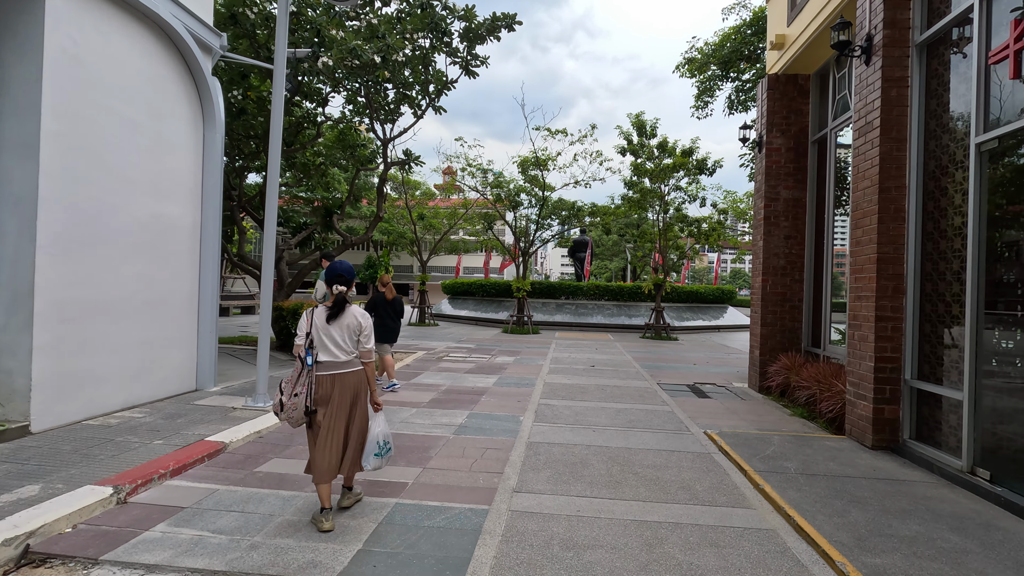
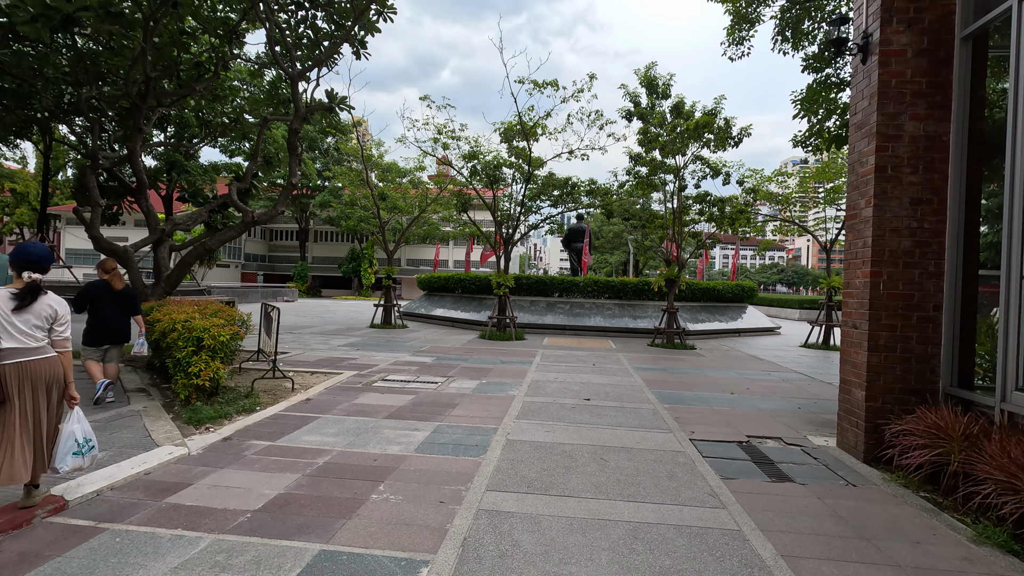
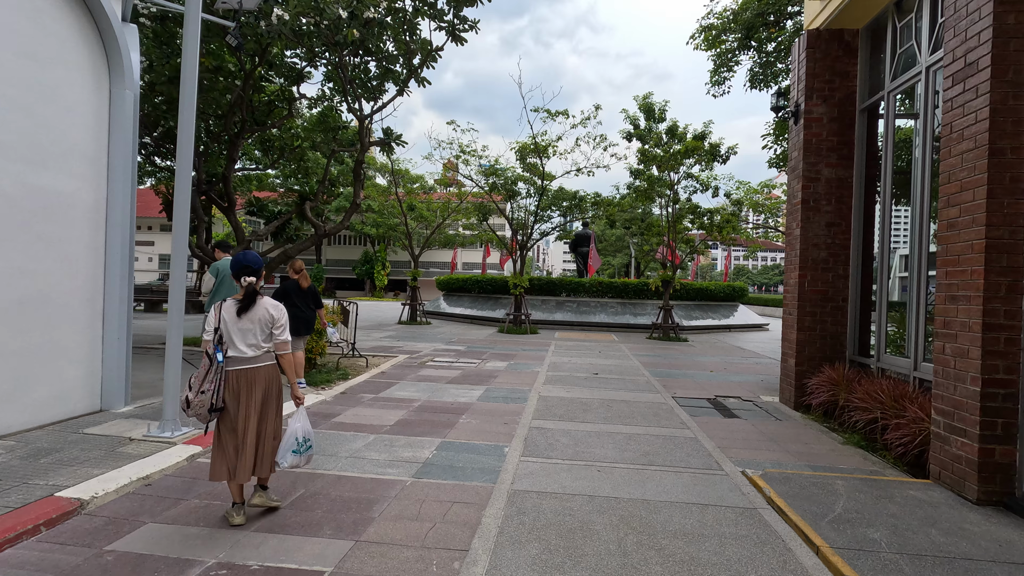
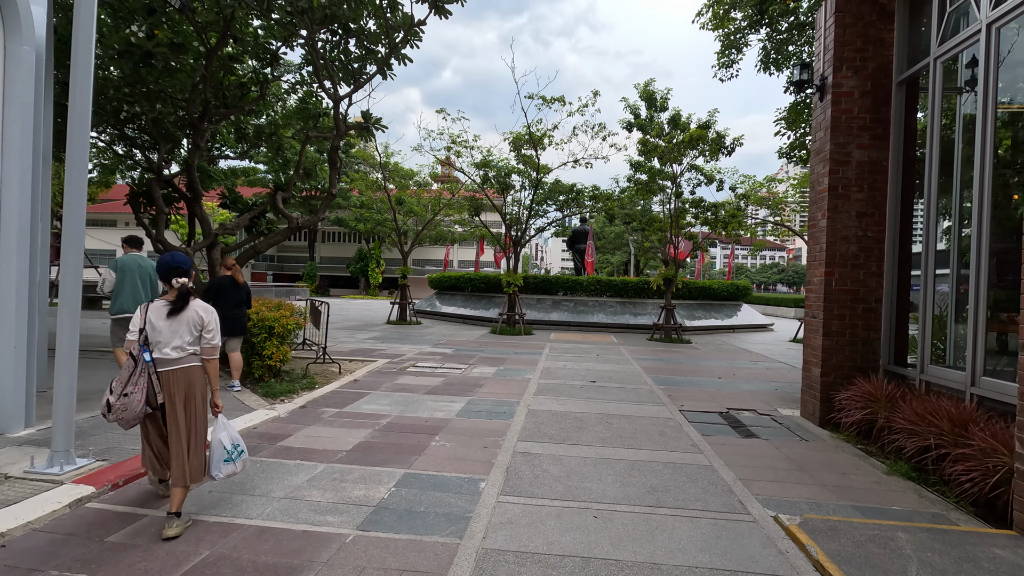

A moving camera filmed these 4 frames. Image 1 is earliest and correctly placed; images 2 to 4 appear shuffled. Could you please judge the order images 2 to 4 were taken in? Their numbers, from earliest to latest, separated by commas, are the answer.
3, 4, 2
